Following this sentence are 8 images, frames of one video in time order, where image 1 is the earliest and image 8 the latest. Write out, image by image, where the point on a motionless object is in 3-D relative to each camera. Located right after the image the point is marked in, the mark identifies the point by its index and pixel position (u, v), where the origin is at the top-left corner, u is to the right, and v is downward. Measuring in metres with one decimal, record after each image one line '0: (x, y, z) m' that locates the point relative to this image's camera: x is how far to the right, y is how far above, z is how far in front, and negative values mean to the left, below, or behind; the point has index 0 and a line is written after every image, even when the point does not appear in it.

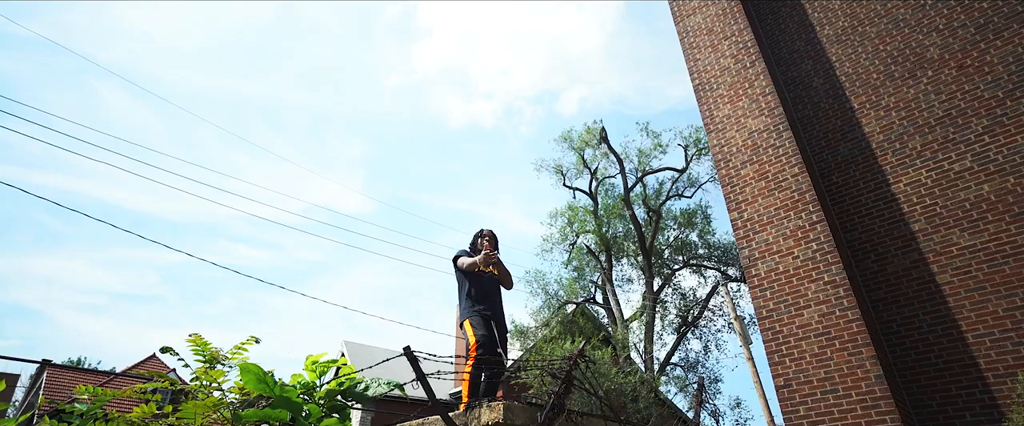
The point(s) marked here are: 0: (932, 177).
0: (+5.2, +0.5, +7.1) m
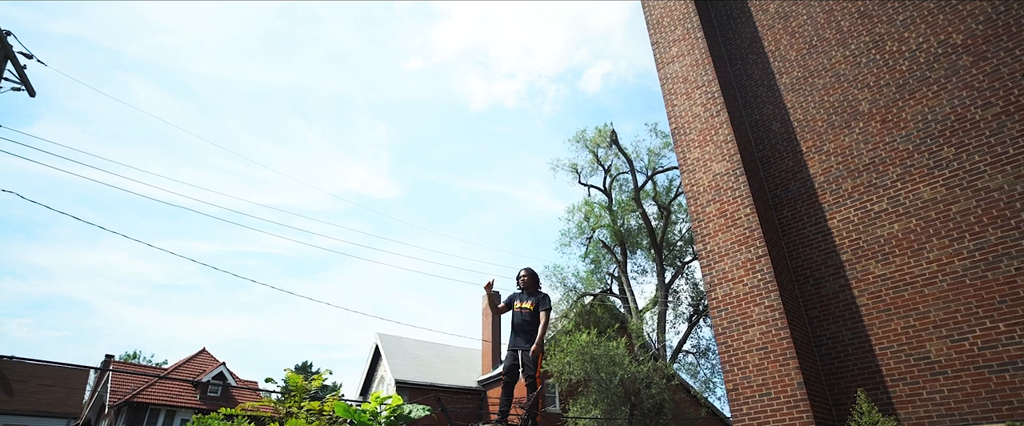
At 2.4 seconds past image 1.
0: (+5.3, 0.0, +8.6) m
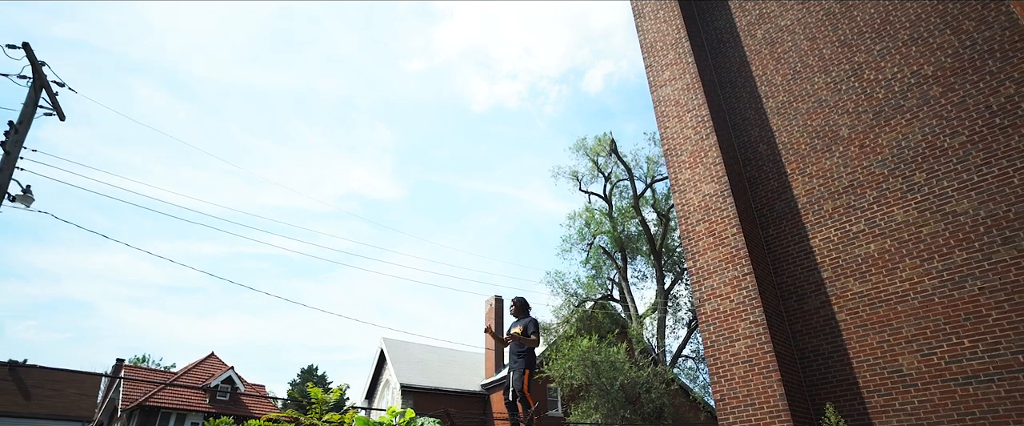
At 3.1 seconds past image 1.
0: (+5.3, -0.4, +9.2) m
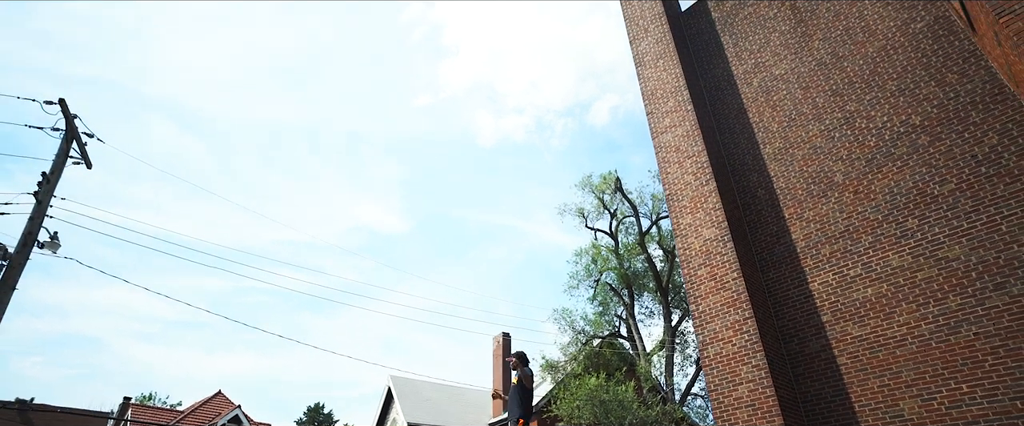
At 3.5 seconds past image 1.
0: (+5.4, -1.1, +9.4) m
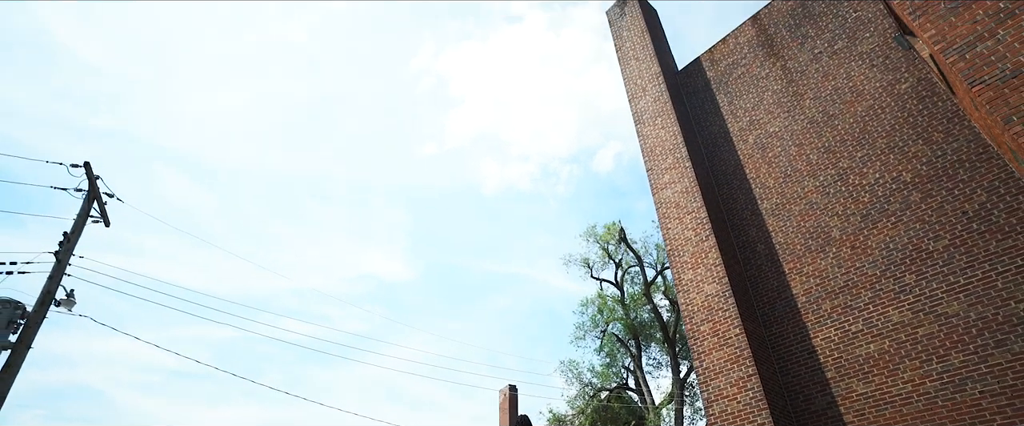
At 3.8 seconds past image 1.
0: (+5.5, -2.0, +9.5) m
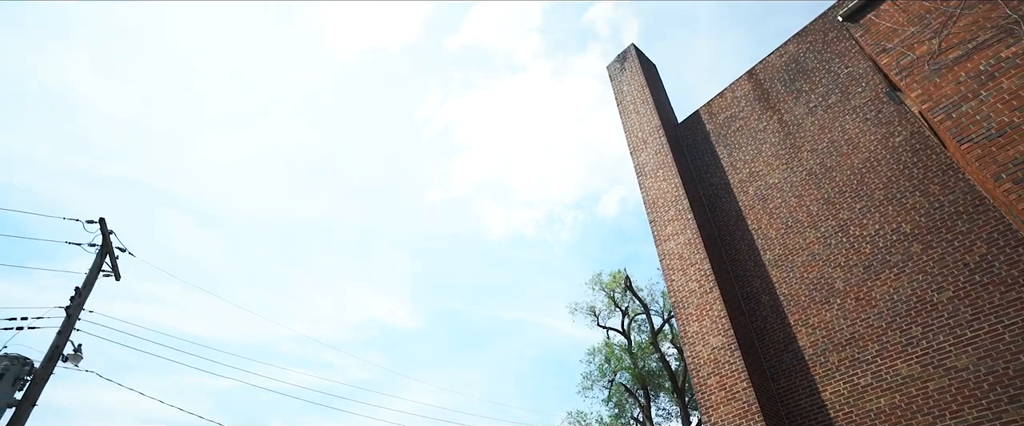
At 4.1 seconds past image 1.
0: (+5.5, -2.9, +9.4) m
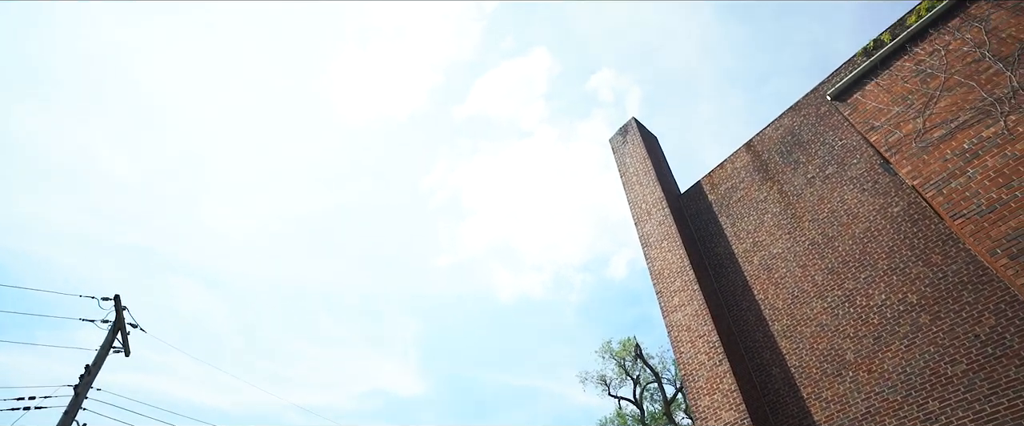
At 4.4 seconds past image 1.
0: (+5.7, -4.1, +9.1) m
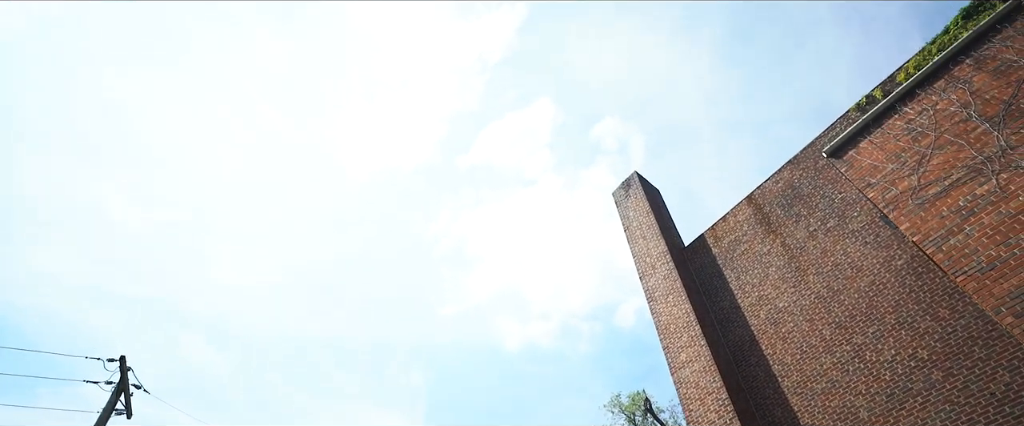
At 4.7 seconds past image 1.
0: (+5.8, -4.9, +8.8) m
